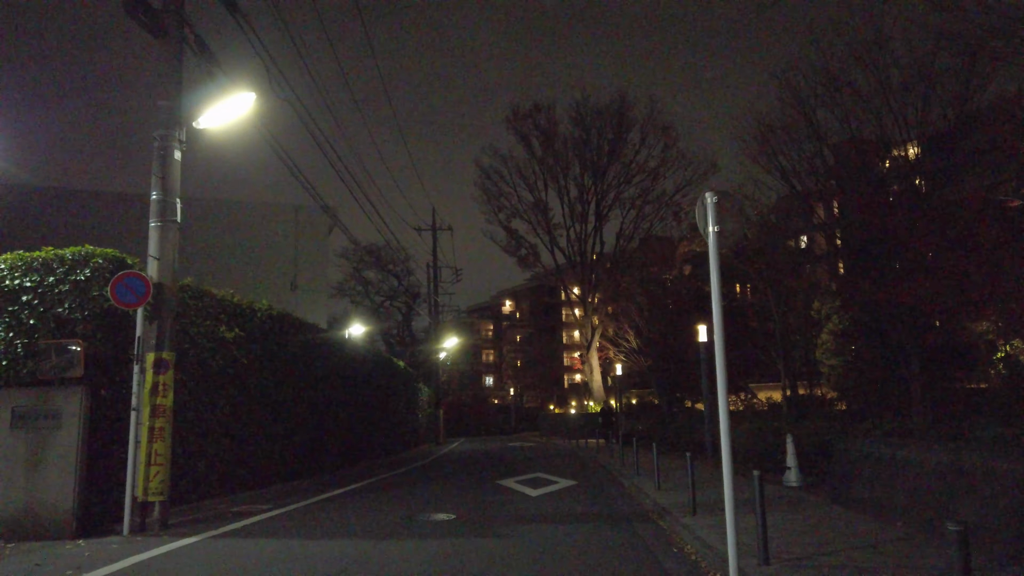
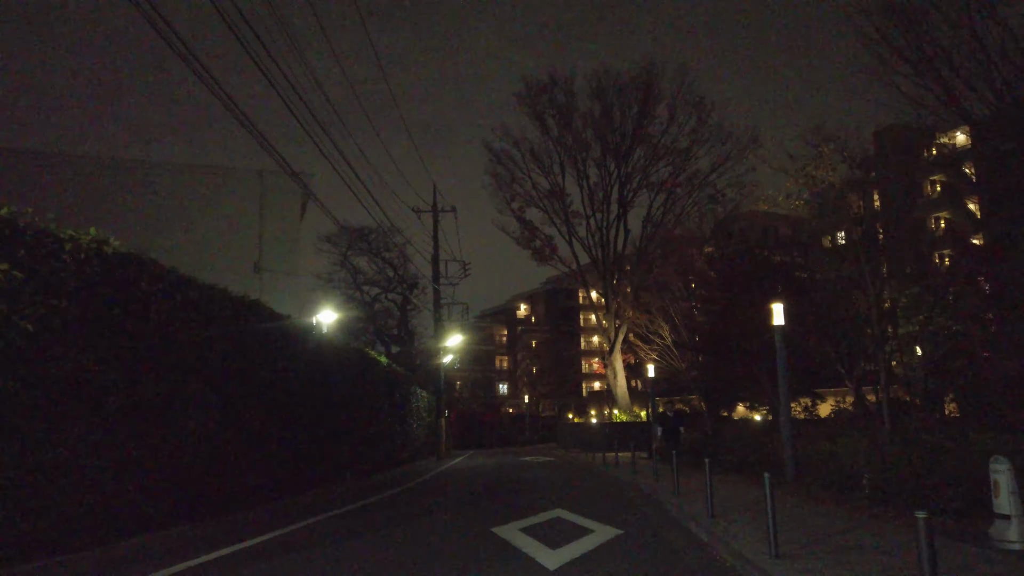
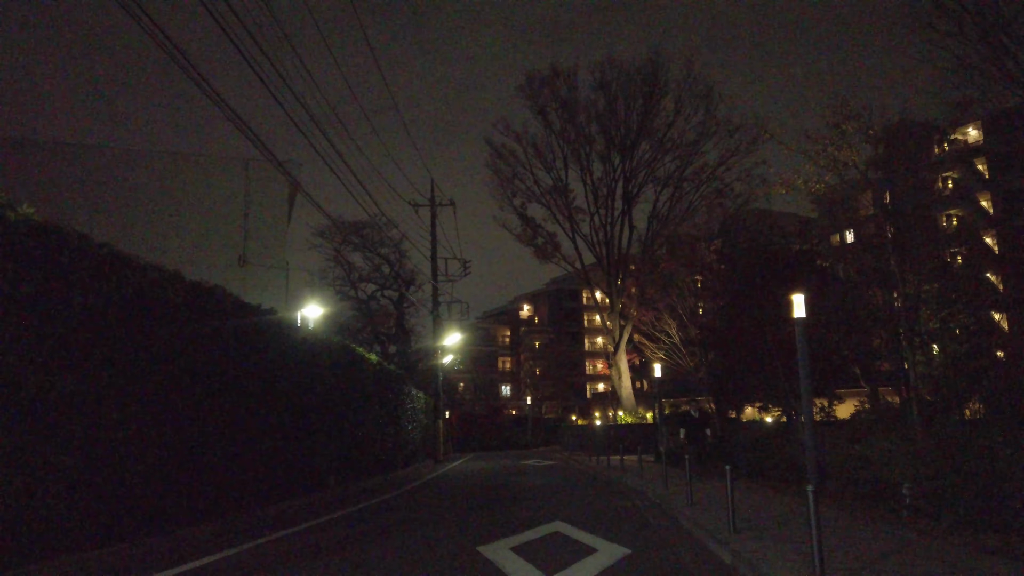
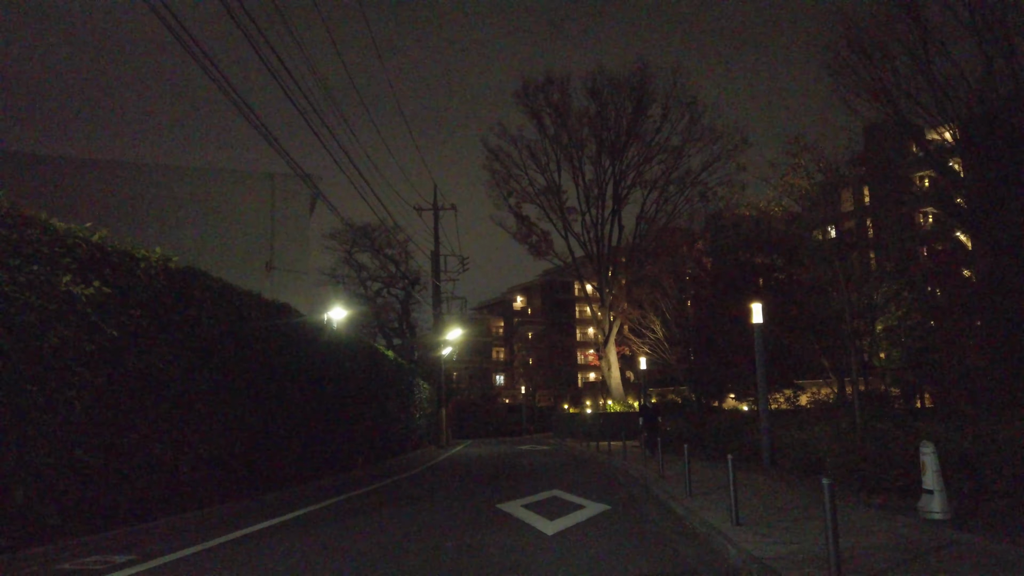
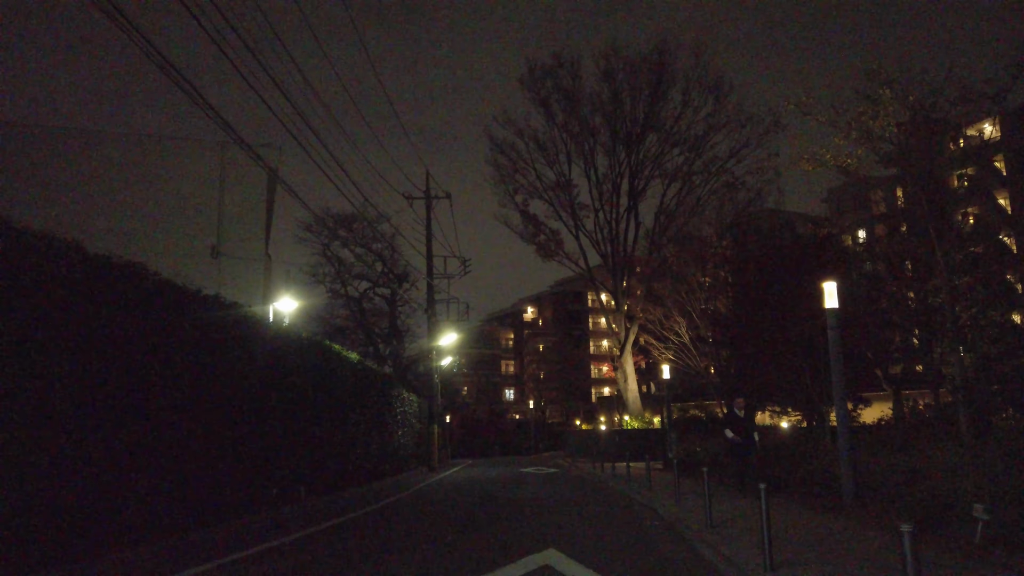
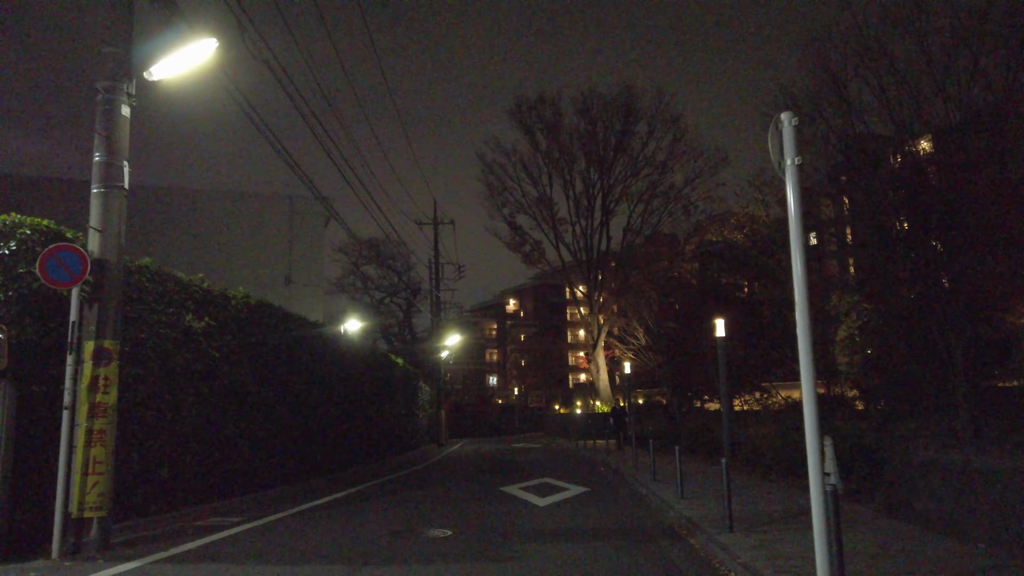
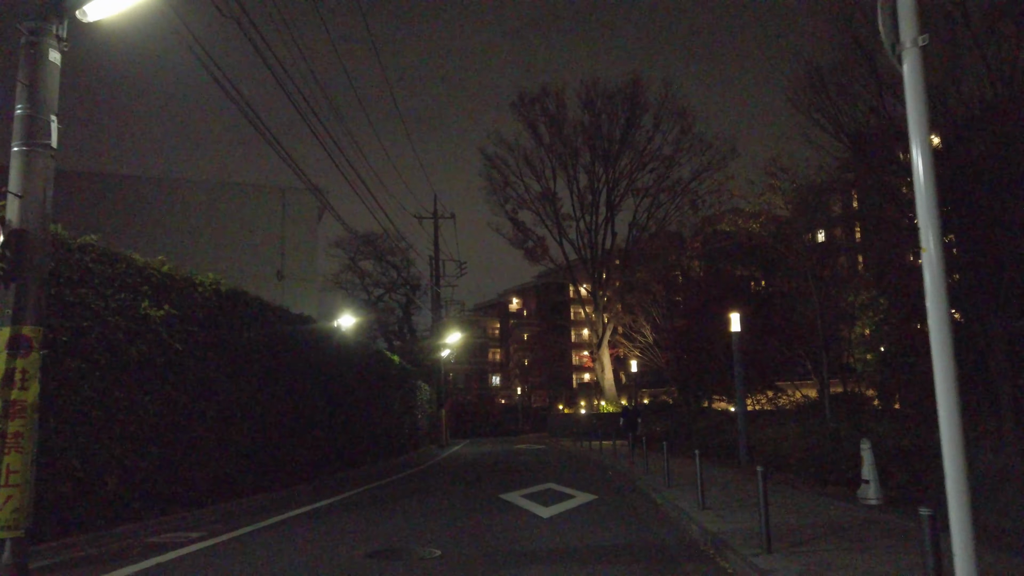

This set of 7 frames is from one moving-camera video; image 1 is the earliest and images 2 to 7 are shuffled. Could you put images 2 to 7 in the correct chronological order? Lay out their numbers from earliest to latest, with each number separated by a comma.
6, 7, 4, 2, 3, 5
